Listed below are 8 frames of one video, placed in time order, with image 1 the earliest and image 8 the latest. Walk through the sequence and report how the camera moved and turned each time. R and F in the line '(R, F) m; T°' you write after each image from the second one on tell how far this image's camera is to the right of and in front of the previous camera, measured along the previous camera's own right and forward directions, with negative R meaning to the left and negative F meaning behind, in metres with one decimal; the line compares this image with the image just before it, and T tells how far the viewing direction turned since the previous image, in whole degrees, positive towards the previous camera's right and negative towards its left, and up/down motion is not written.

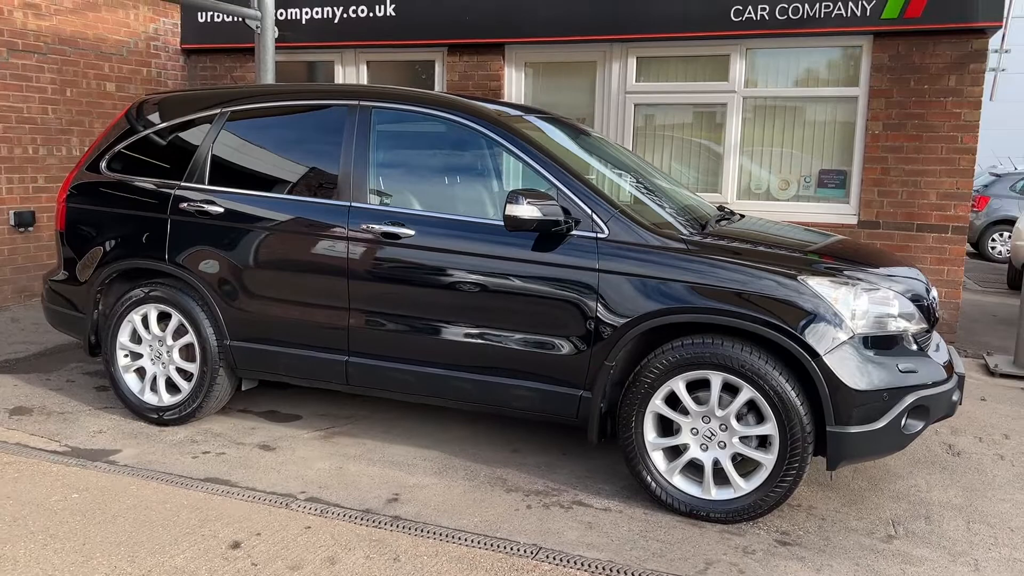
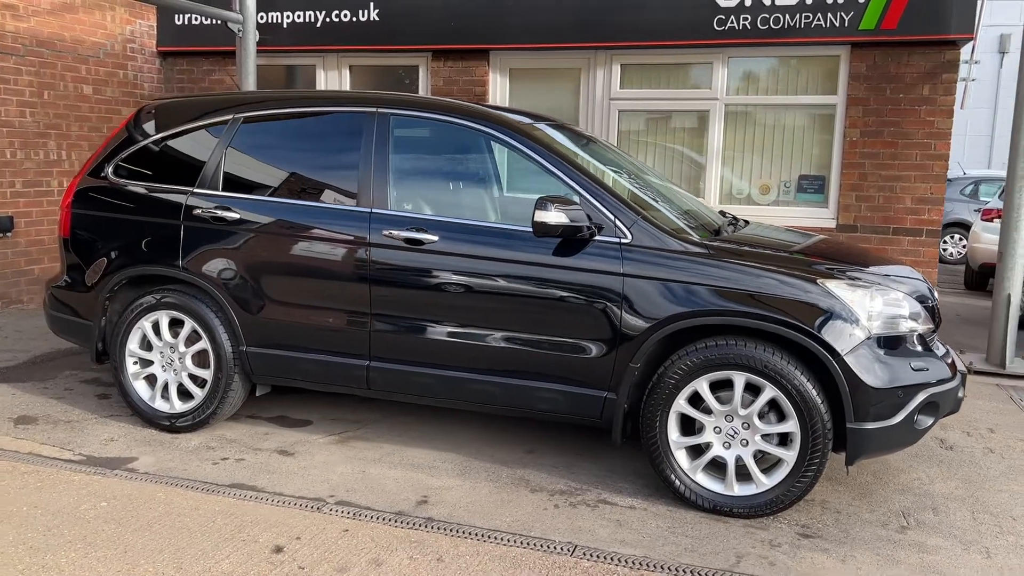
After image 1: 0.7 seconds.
(-0.3, -0.1) m; +3°
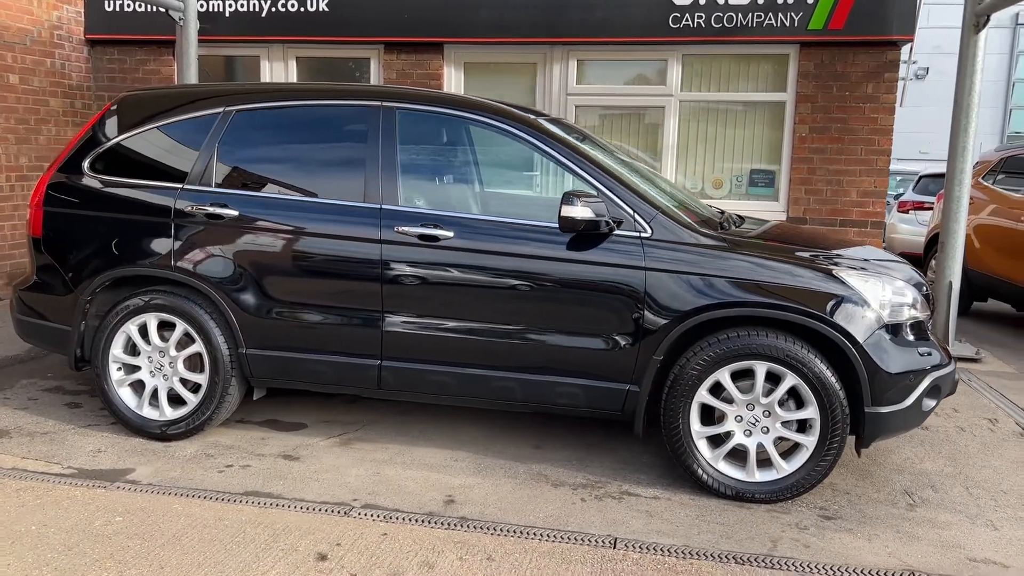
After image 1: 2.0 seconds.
(-0.5, 0.0) m; +6°
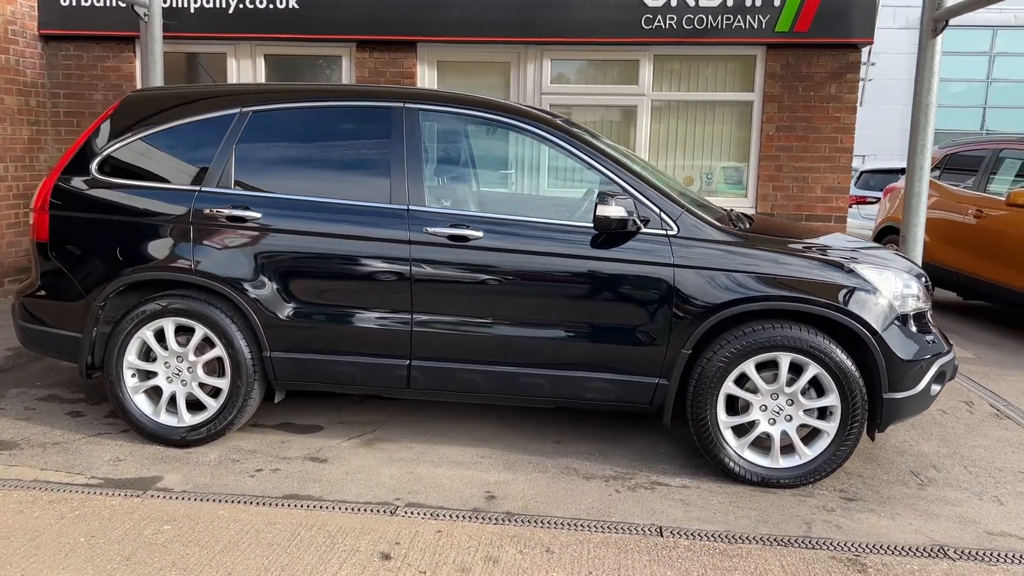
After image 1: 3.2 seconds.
(-0.4, 0.0) m; +4°
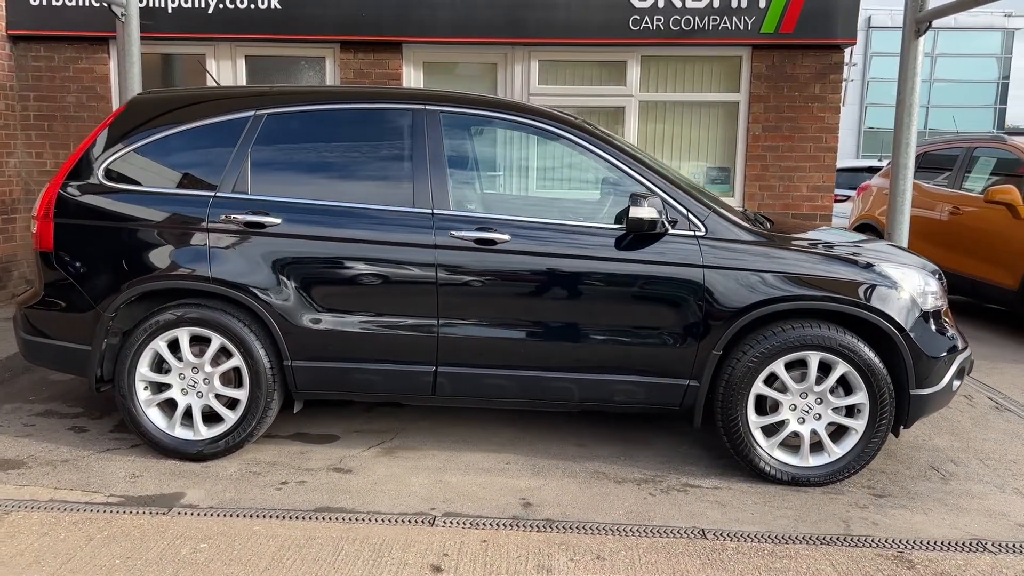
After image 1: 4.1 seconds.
(-0.3, +0.1) m; +3°
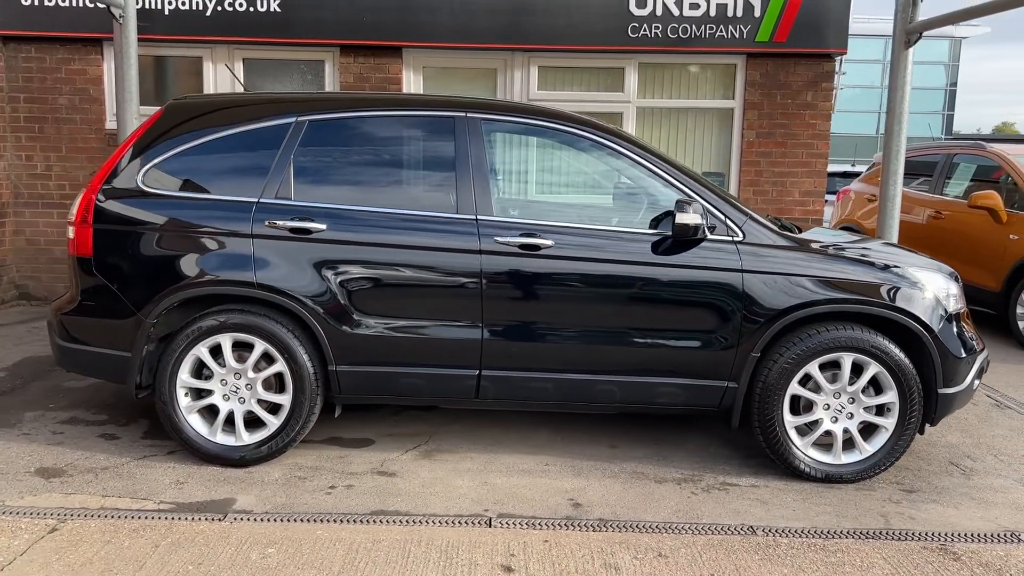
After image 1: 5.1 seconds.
(-0.4, -0.1) m; +2°
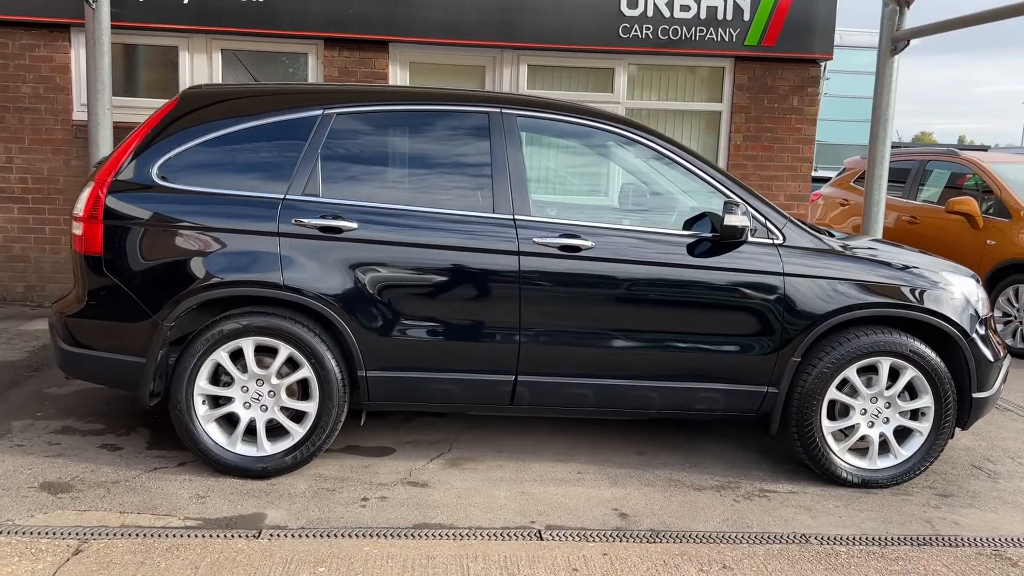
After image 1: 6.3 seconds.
(-0.4, +0.1) m; +4°
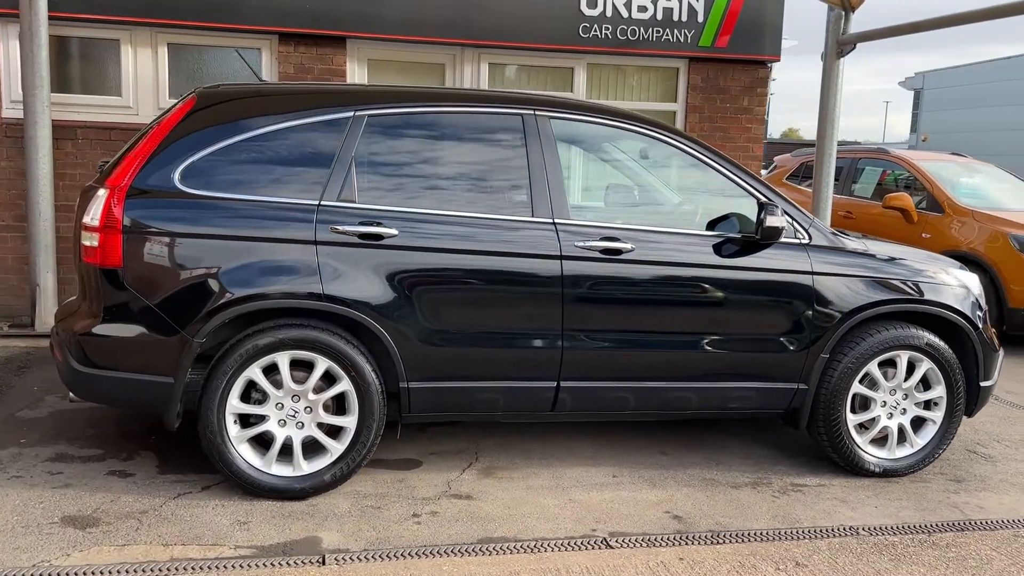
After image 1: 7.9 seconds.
(-0.6, +0.1) m; +7°
